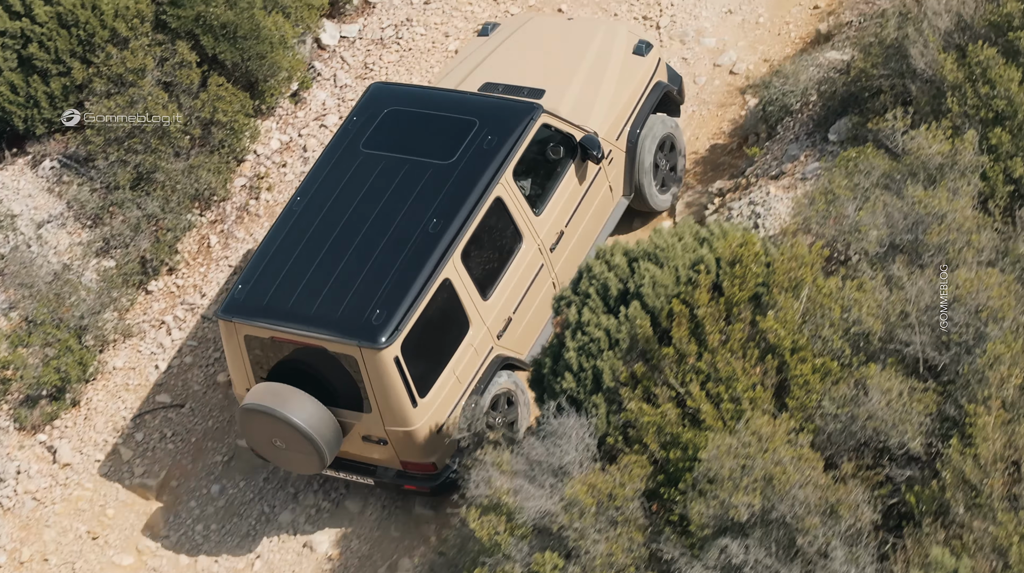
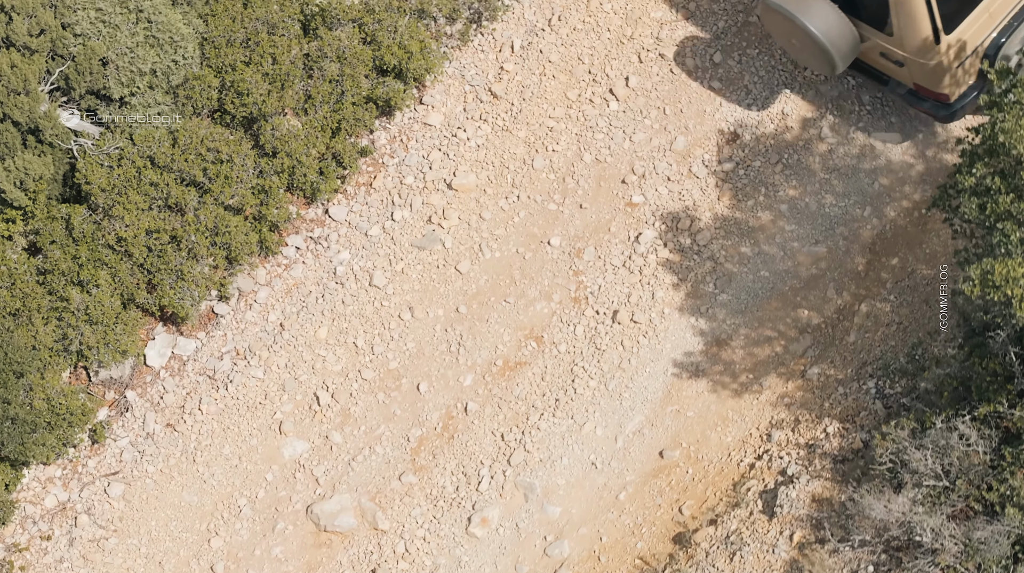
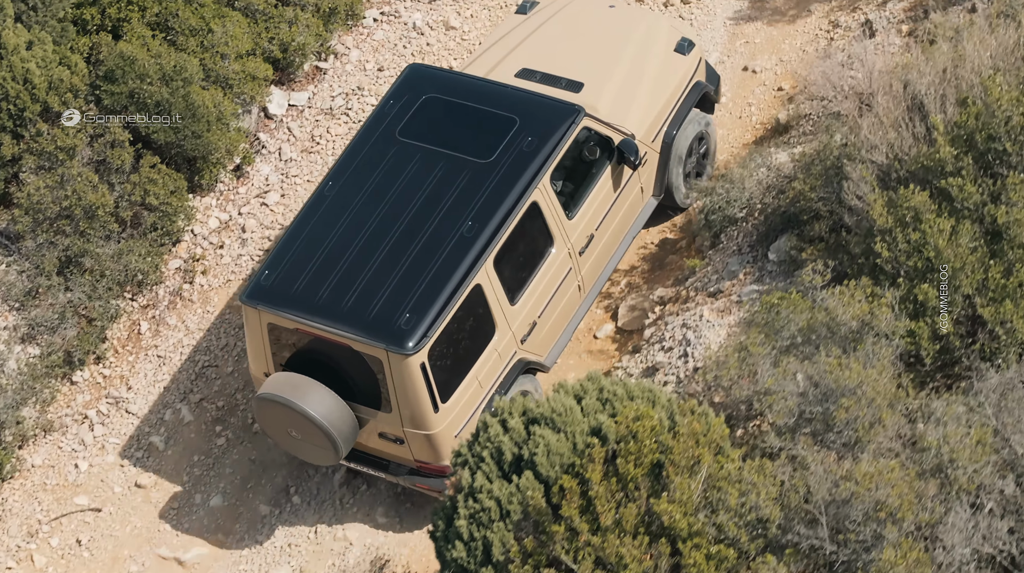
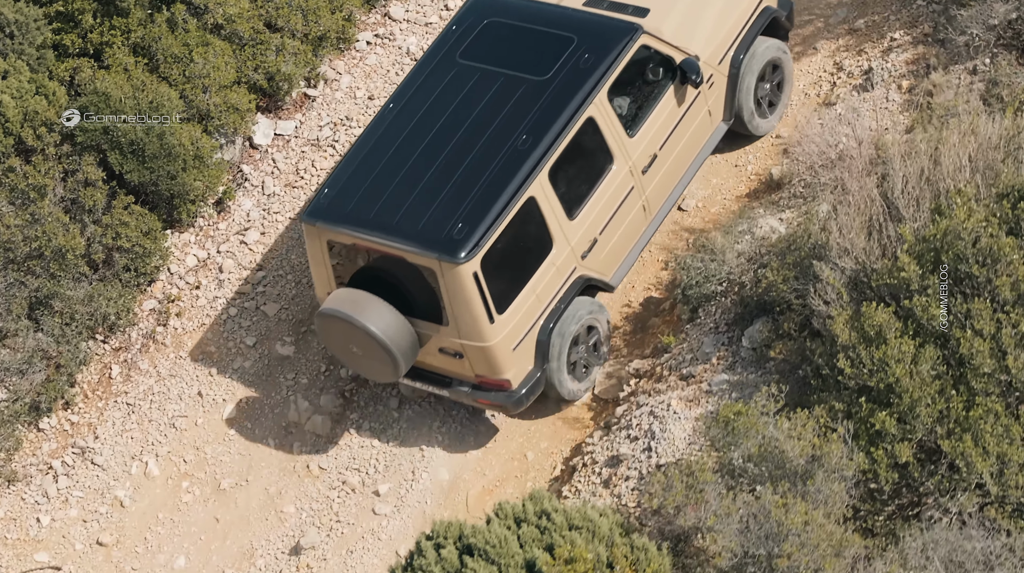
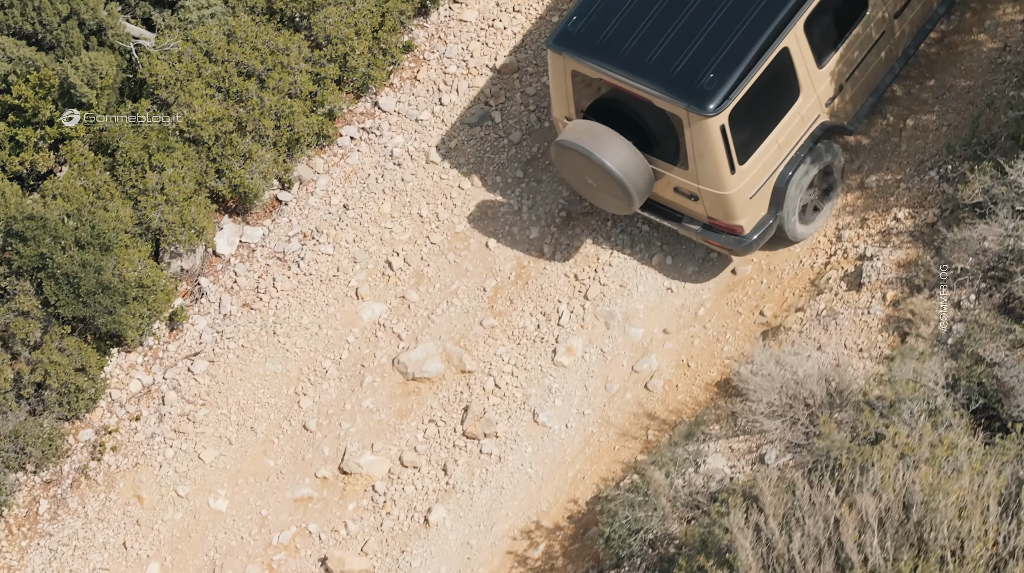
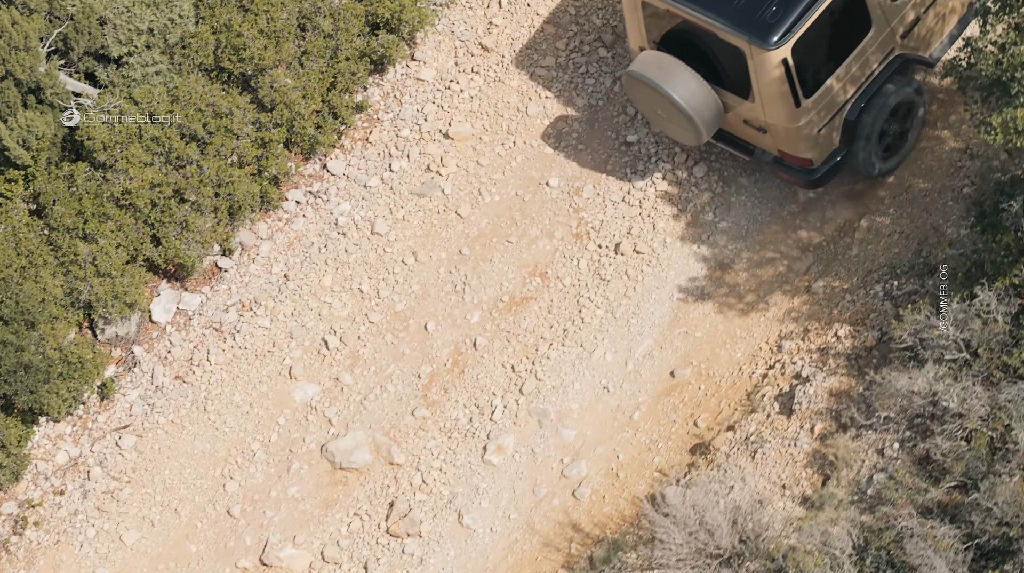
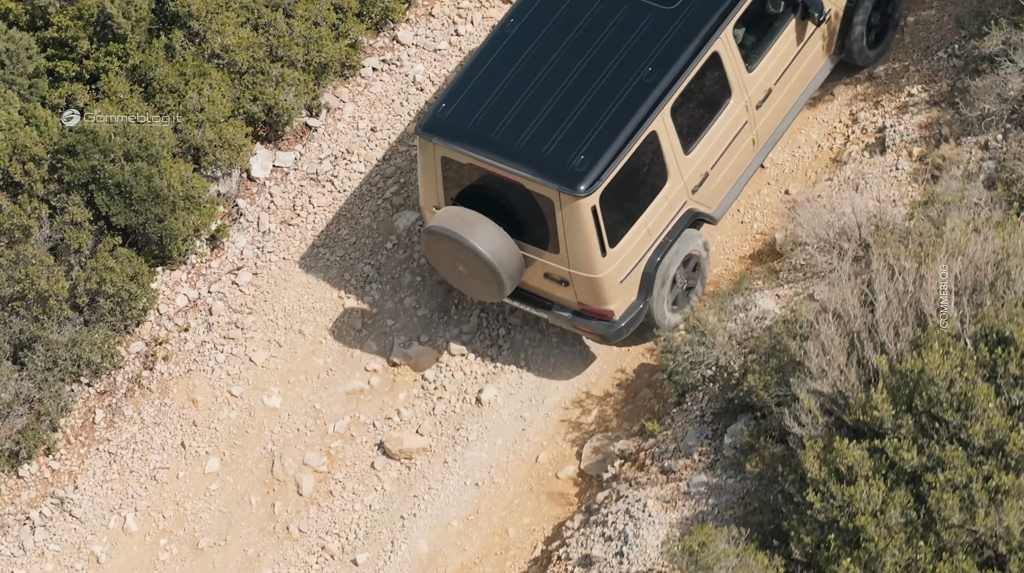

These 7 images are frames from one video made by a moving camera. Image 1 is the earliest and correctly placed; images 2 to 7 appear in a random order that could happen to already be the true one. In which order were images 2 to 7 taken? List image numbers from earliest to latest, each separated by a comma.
3, 4, 7, 5, 6, 2
